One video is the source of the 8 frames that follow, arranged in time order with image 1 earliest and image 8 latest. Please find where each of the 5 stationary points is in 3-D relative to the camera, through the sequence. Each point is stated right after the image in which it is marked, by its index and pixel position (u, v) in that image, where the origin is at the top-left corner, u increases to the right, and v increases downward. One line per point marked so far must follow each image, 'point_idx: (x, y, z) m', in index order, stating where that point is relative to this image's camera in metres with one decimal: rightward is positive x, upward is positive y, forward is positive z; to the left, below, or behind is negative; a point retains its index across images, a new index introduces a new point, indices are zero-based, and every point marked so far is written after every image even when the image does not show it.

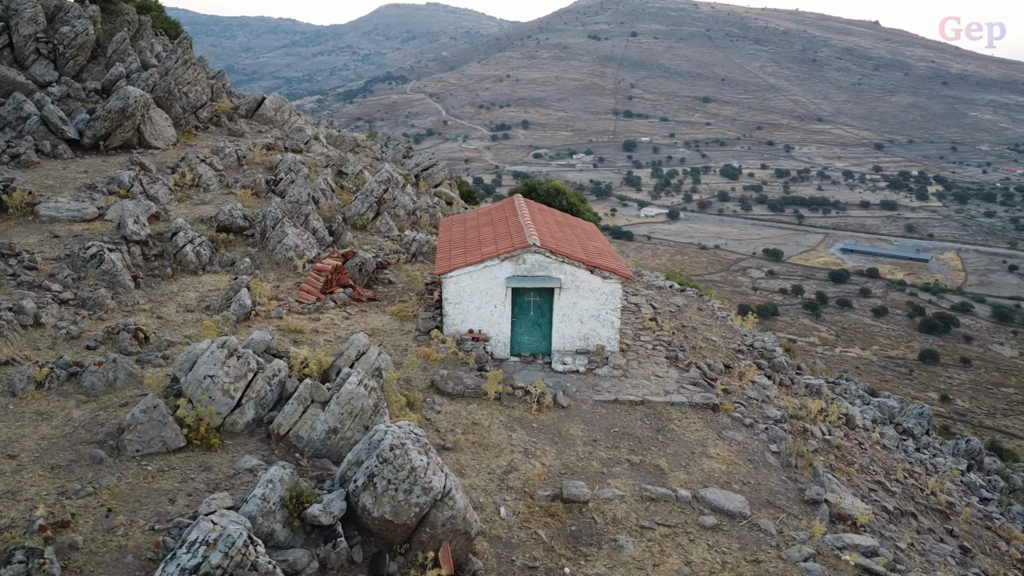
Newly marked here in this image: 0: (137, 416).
0: (-4.5, -1.6, +9.7) m
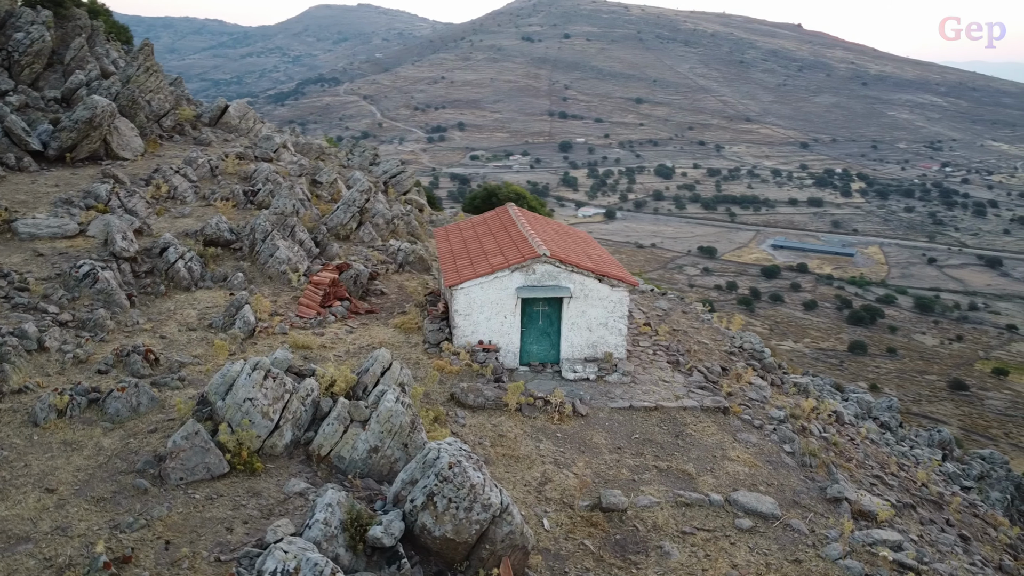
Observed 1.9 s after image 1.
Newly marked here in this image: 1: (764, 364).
0: (-3.9, -1.8, +9.4) m
1: (+5.8, -1.7, +18.3) m
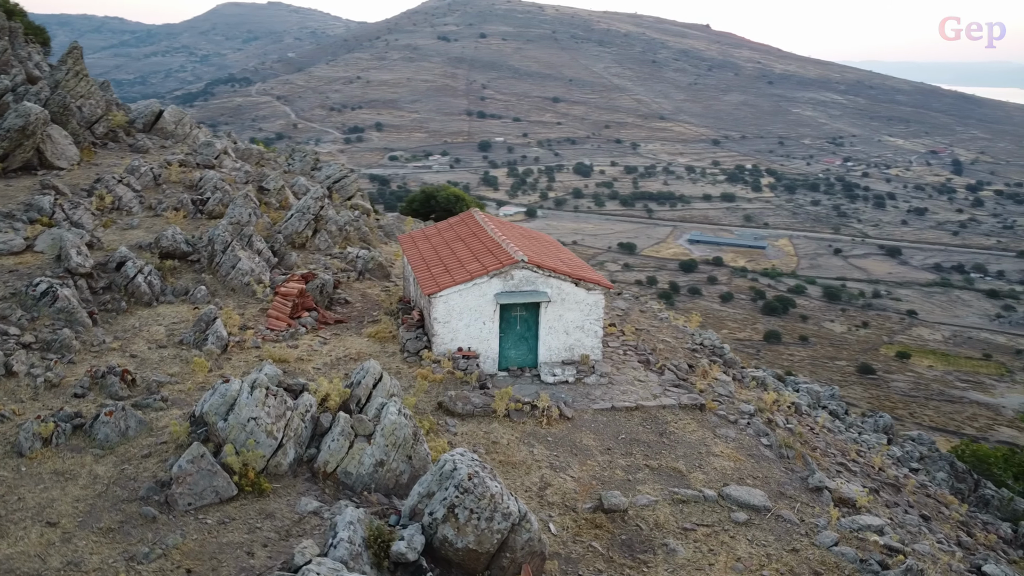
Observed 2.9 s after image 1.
0: (-3.7, -2.1, +9.1) m
1: (+5.1, -1.7, +18.9) m
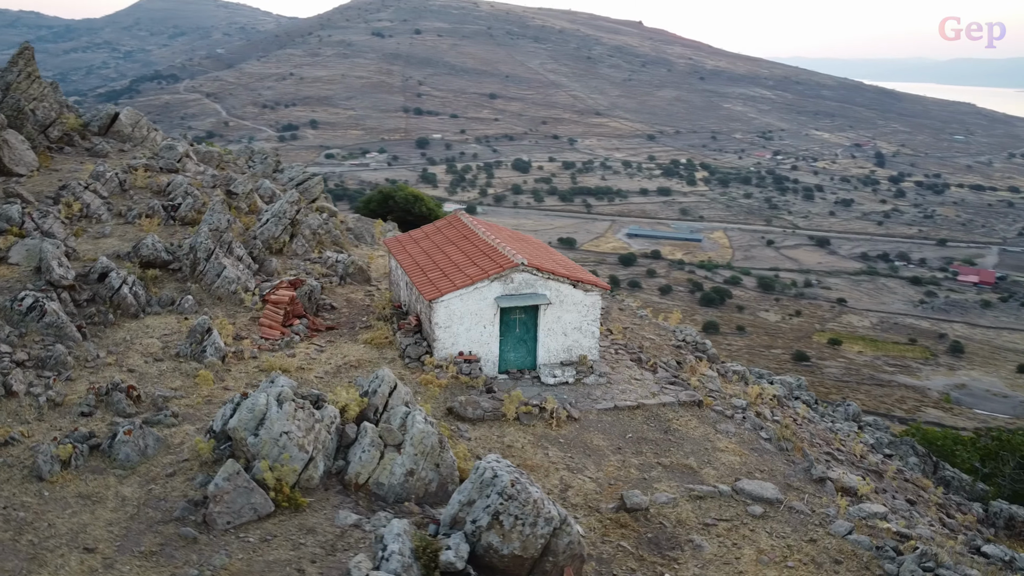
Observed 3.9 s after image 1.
0: (-3.3, -2.2, +9.0) m
1: (+4.8, -1.6, +19.4) m
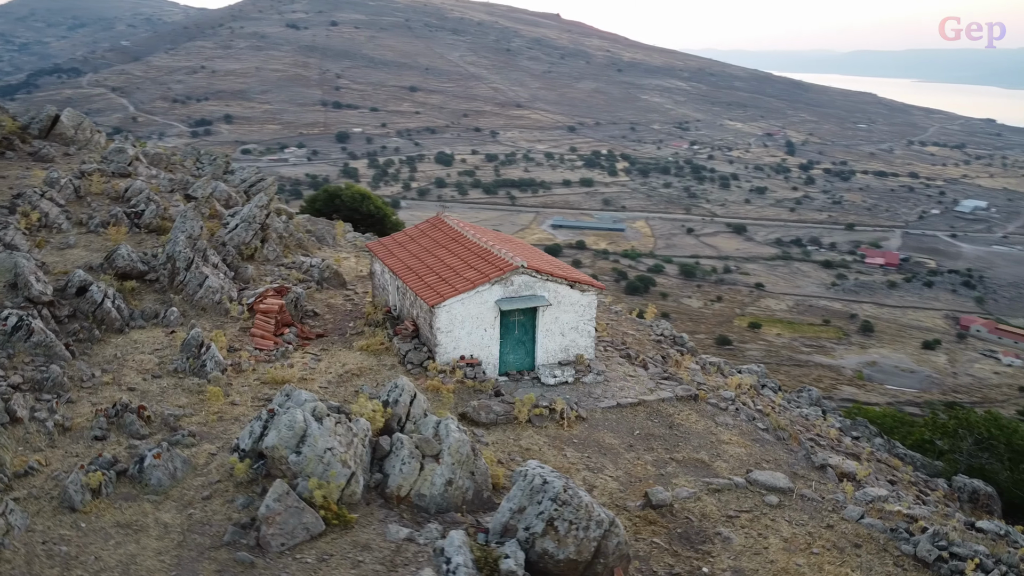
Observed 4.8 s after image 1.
0: (-2.6, -2.4, +8.8) m
1: (+4.3, -1.5, +19.9) m
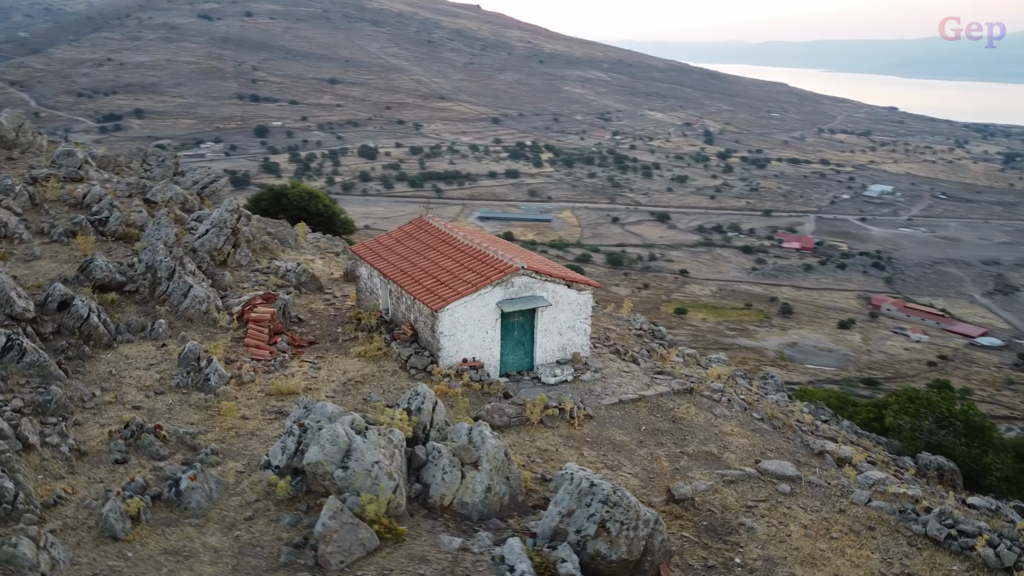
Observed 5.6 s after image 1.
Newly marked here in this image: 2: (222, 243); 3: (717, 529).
0: (-2.0, -2.6, +8.6) m
1: (+3.9, -1.4, +20.3) m
2: (-7.2, +1.1, +19.7) m
3: (+2.9, -3.4, +11.3) m
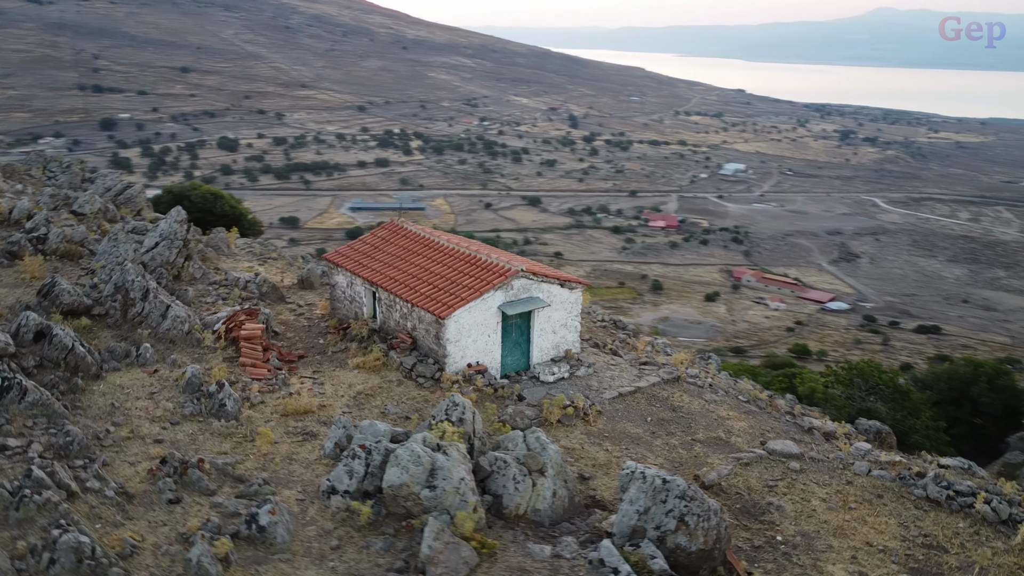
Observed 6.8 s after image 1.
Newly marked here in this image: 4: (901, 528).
0: (-0.9, -2.8, +8.6) m
1: (+3.1, -1.1, +21.1) m
2: (-7.9, +0.7, +18.7) m
3: (+3.6, -3.4, +12.0) m
4: (+5.8, -3.6, +11.8) m
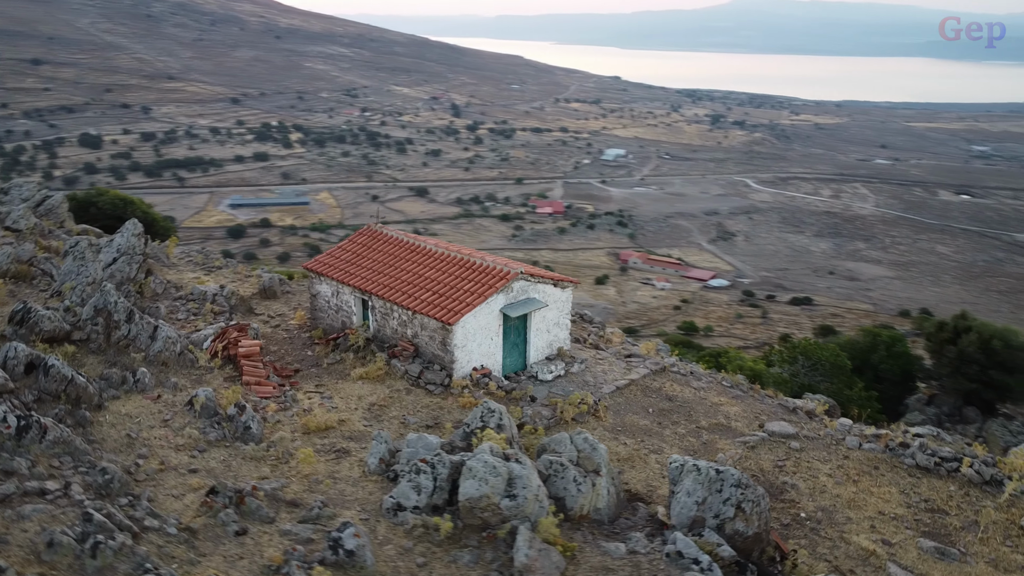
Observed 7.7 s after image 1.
0: (+0.2, -2.9, +8.8) m
1: (+2.2, -1.0, +21.6) m
2: (-8.3, +0.4, +17.7) m
3: (+4.1, -3.3, +12.8) m
4: (+6.3, -3.4, +12.9) m
